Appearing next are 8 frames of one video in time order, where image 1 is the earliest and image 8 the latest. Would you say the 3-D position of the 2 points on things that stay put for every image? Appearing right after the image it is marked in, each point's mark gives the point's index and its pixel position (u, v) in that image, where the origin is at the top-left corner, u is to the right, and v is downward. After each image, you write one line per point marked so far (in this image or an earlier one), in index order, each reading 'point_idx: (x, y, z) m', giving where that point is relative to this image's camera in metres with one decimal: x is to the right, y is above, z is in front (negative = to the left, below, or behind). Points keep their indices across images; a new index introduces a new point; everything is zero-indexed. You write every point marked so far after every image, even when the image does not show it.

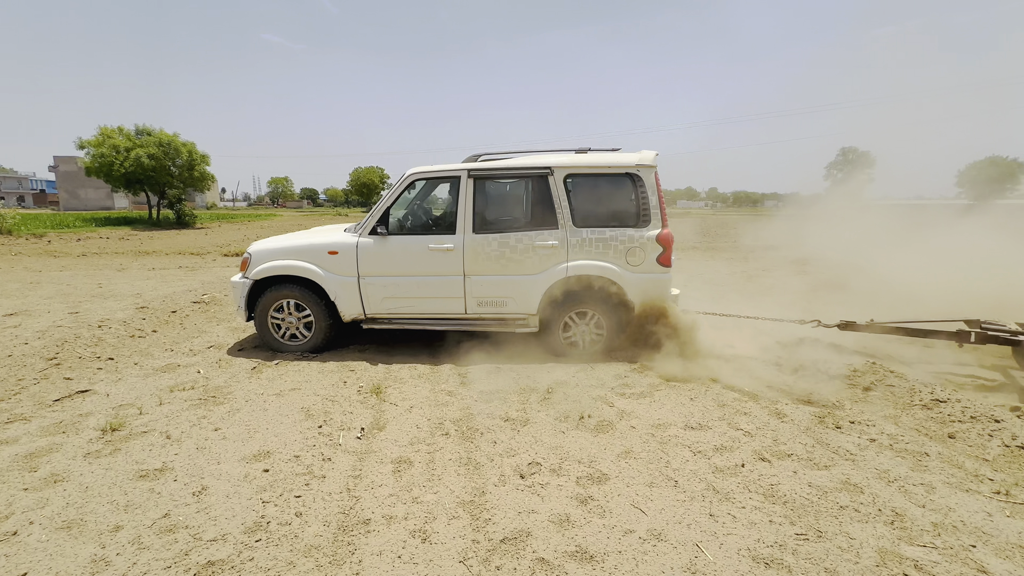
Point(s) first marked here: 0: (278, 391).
0: (-2.0, -0.9, +3.9) m
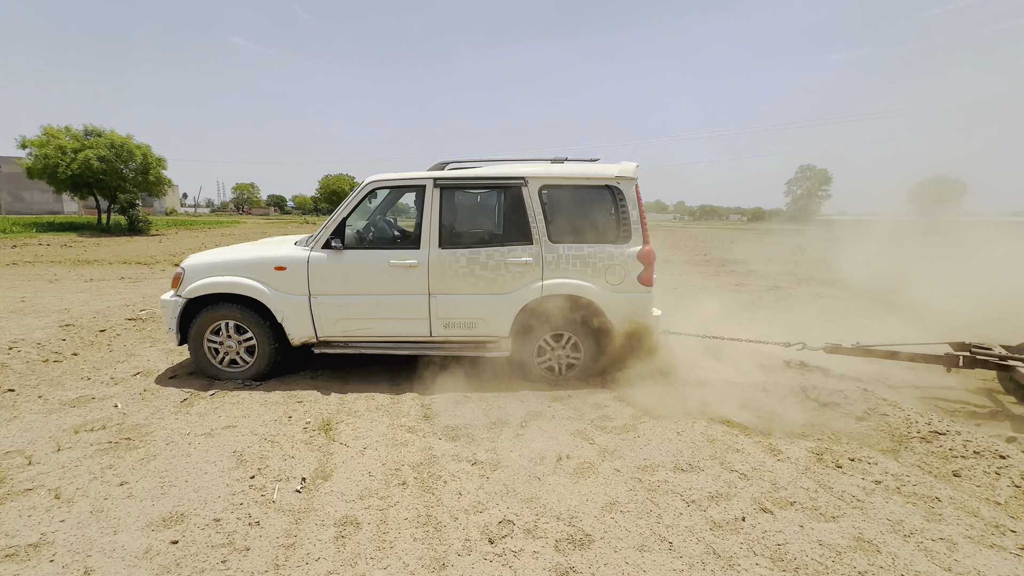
0: (-2.3, -1.1, +3.4) m
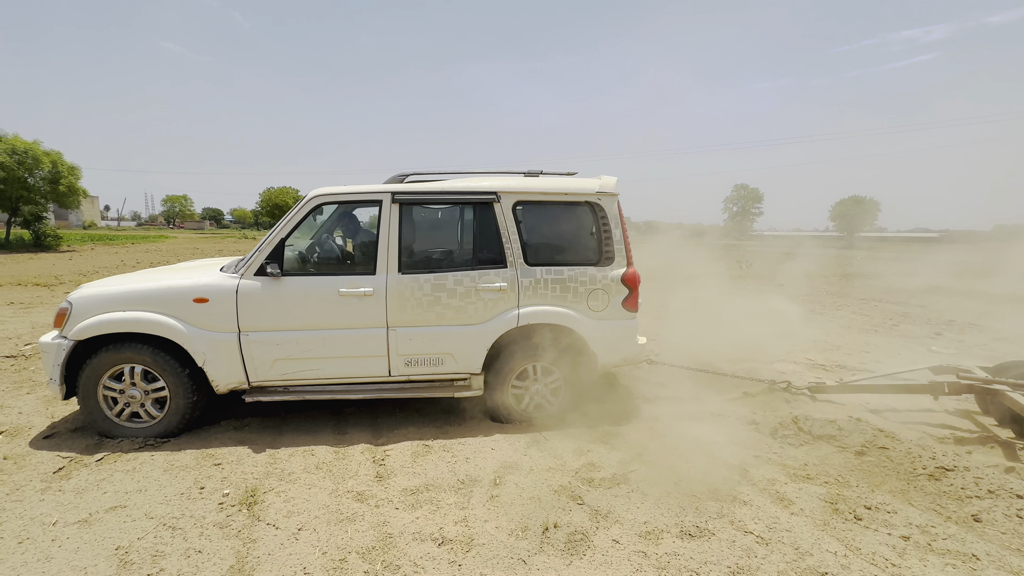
0: (-2.4, -1.3, +2.6) m
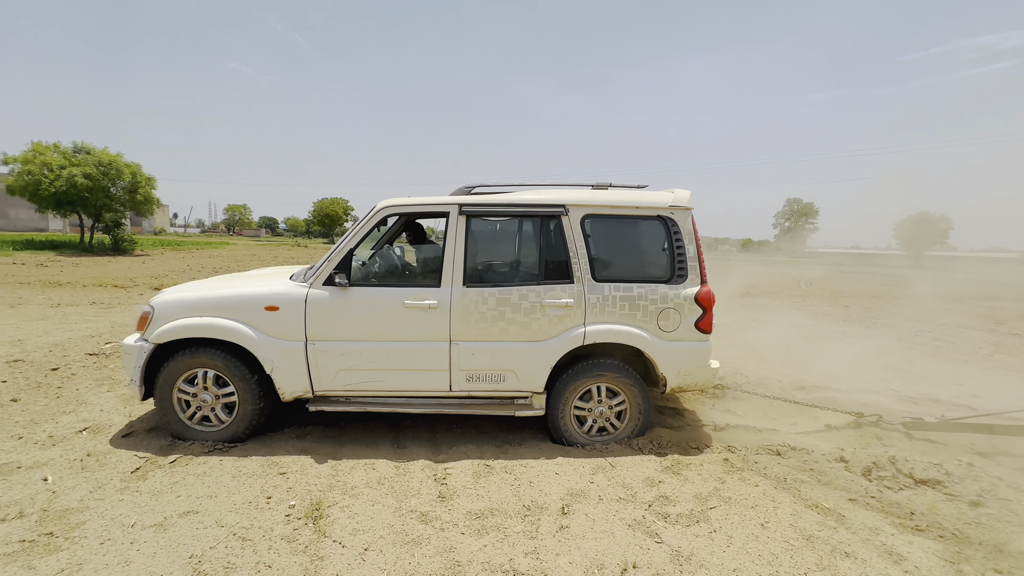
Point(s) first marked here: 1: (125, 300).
0: (-2.0, -1.3, +2.6) m
1: (-8.6, -0.3, +10.0) m
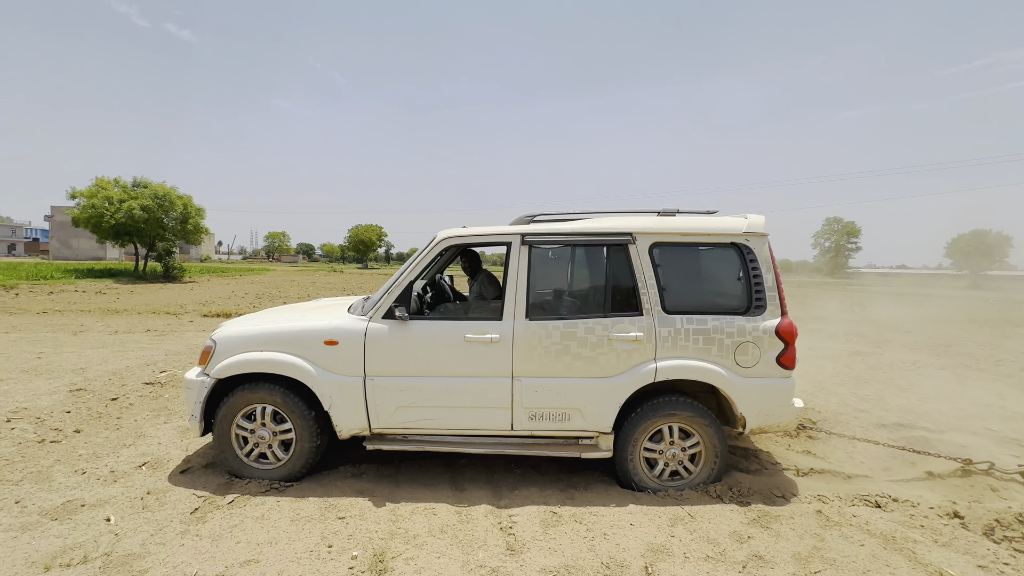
0: (-1.6, -1.5, +2.5) m
1: (-7.6, -0.9, +10.3) m
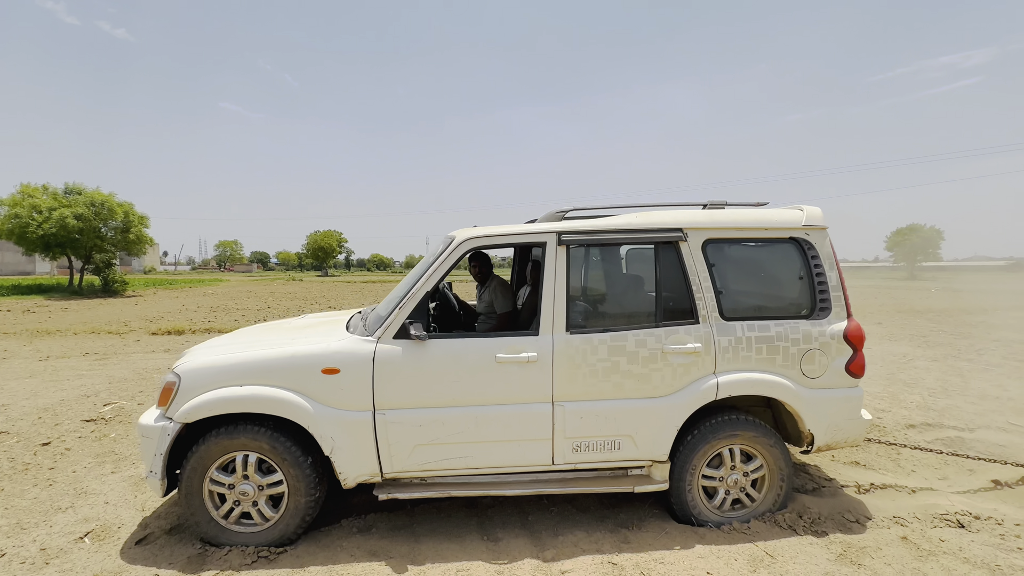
0: (-1.2, -1.6, +1.8) m
1: (-7.9, -1.2, +9.1) m
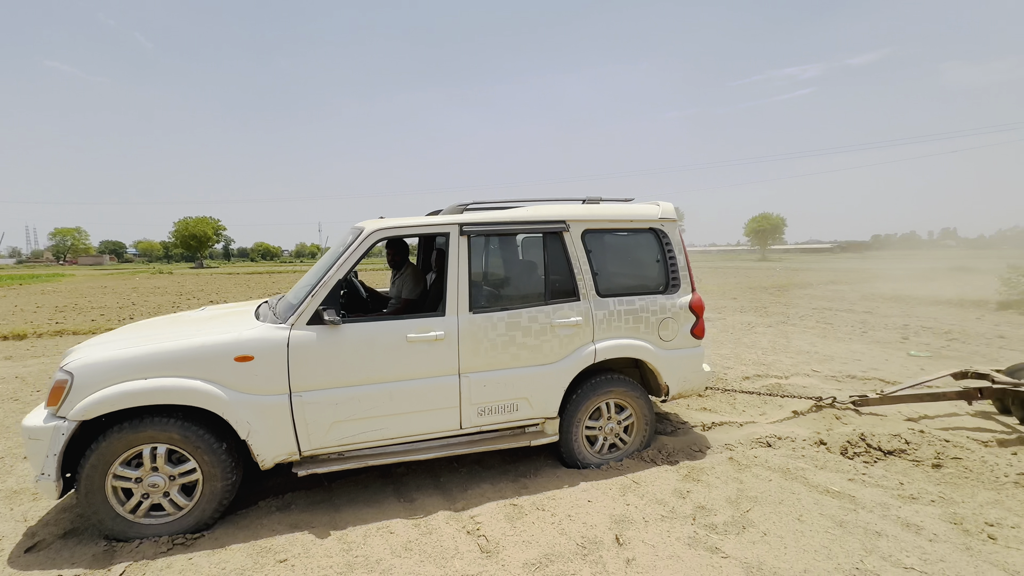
0: (-1.6, -1.6, +1.9) m
1: (-9.7, -1.2, +7.7) m
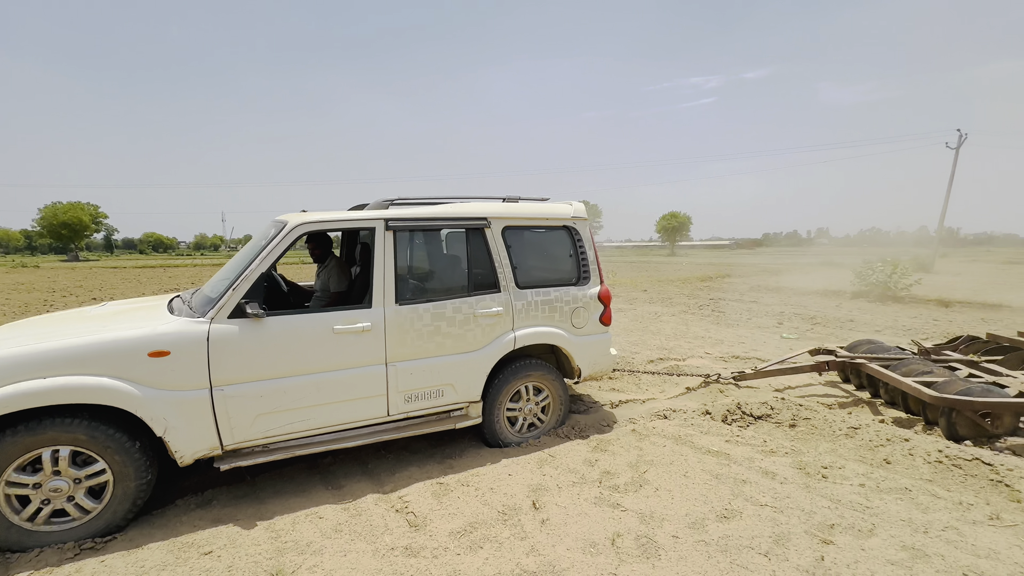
0: (-1.9, -1.6, +1.9) m
1: (-10.8, -1.2, +6.2) m
